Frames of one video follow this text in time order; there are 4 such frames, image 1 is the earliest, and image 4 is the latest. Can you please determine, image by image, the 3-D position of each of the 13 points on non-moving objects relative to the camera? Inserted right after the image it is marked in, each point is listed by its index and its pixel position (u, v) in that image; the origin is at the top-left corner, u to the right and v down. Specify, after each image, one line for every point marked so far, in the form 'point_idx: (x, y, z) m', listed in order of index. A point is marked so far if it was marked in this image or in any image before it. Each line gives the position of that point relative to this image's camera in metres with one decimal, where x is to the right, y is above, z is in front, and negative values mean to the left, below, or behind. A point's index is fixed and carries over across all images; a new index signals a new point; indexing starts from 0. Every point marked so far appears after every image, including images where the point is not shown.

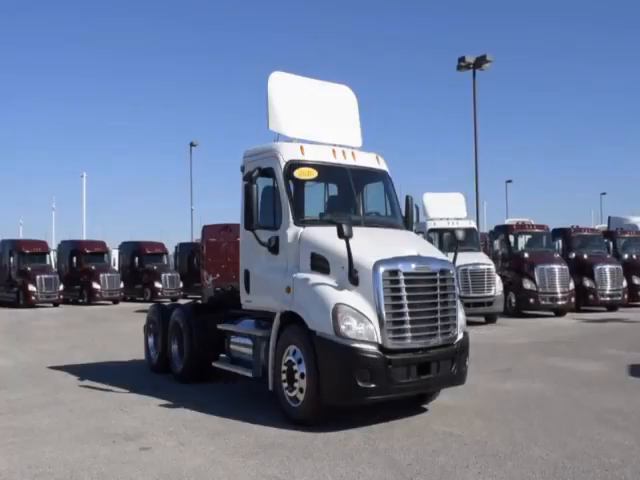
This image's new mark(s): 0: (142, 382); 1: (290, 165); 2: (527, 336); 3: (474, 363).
0: (-2.5, -2.0, +11.4) m
1: (-0.4, +0.9, +9.3) m
2: (+3.8, -1.8, +15.2) m
3: (+2.3, -1.9, +12.4) m
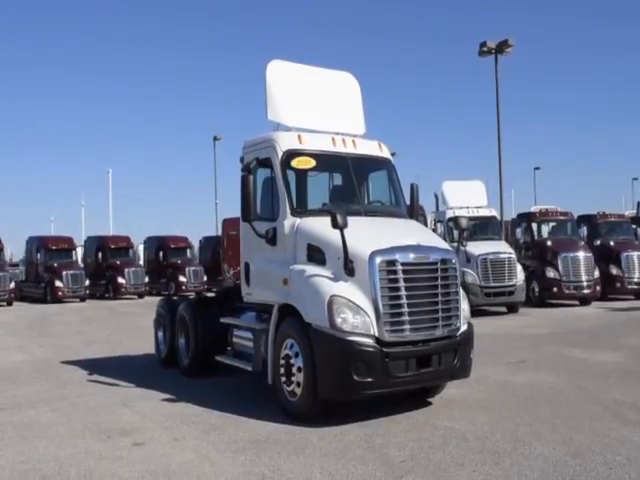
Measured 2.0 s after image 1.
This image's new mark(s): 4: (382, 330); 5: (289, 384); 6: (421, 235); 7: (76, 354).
0: (-2.4, -1.9, +11.3) m
1: (-0.4, +1.0, +9.1) m
2: (+4.1, -1.6, +14.8) m
3: (+2.5, -1.7, +12.1) m
4: (+0.6, -0.9, +8.1) m
5: (-0.3, -1.6, +8.7) m
6: (+1.1, +0.1, +8.8) m
7: (-4.1, -1.9, +13.5) m
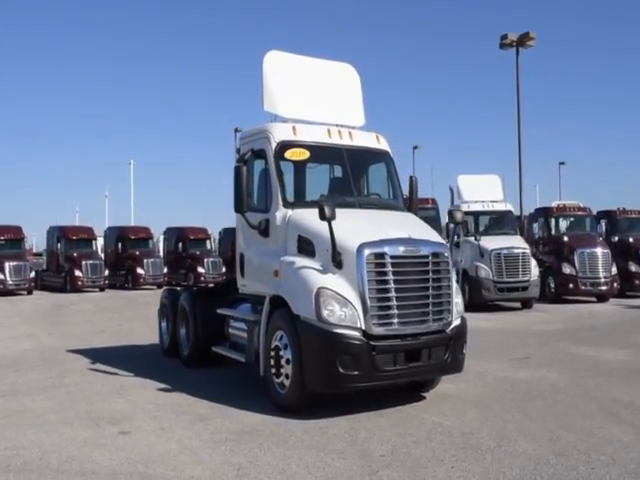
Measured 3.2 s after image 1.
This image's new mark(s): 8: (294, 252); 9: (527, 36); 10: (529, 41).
0: (-2.4, -1.8, +11.4) m
1: (-0.4, +1.1, +9.0) m
2: (+4.3, -1.5, +14.6) m
3: (+2.5, -1.6, +11.9) m
4: (+0.5, -0.8, +8.0) m
5: (-0.4, -1.5, +8.7) m
6: (+1.0, +0.1, +8.7) m
7: (-4.0, -1.7, +13.7) m
8: (-0.3, -0.1, +8.6) m
9: (+5.1, +5.0, +19.7) m
10: (+5.1, +4.9, +19.7) m
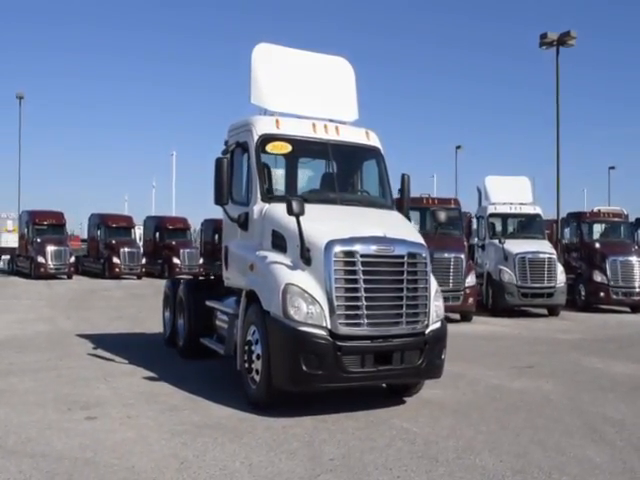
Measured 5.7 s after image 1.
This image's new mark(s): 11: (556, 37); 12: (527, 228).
0: (-2.4, -1.6, +11.5) m
1: (-0.6, +1.1, +8.9) m
2: (+4.5, -1.6, +14.0) m
3: (+2.5, -1.7, +11.5) m
4: (+0.1, -0.8, +7.8) m
5: (-0.7, -1.4, +8.5) m
6: (+0.8, +0.1, +8.4) m
7: (-3.8, -1.5, +13.9) m
8: (-0.5, -0.1, +8.5) m
9: (+6.0, +4.9, +19.0) m
10: (+6.0, +4.8, +19.0) m
11: (+5.9, +5.0, +19.5) m
12: (+4.9, +0.3, +18.6) m
